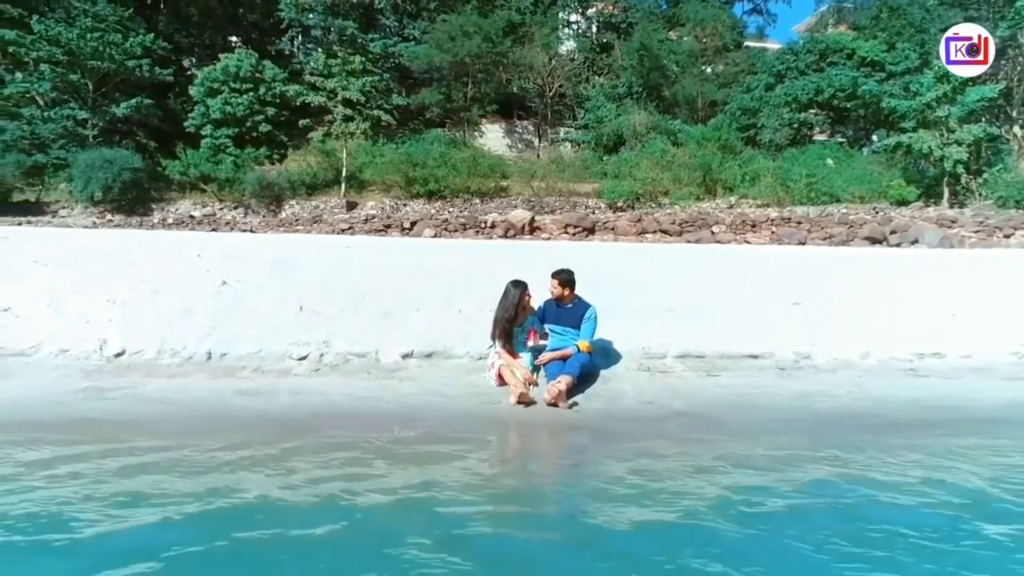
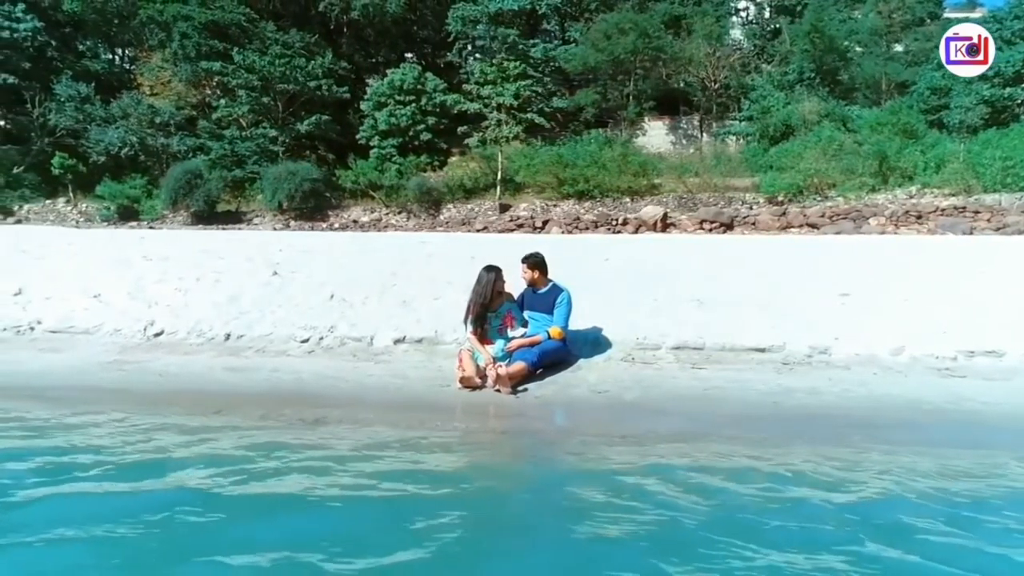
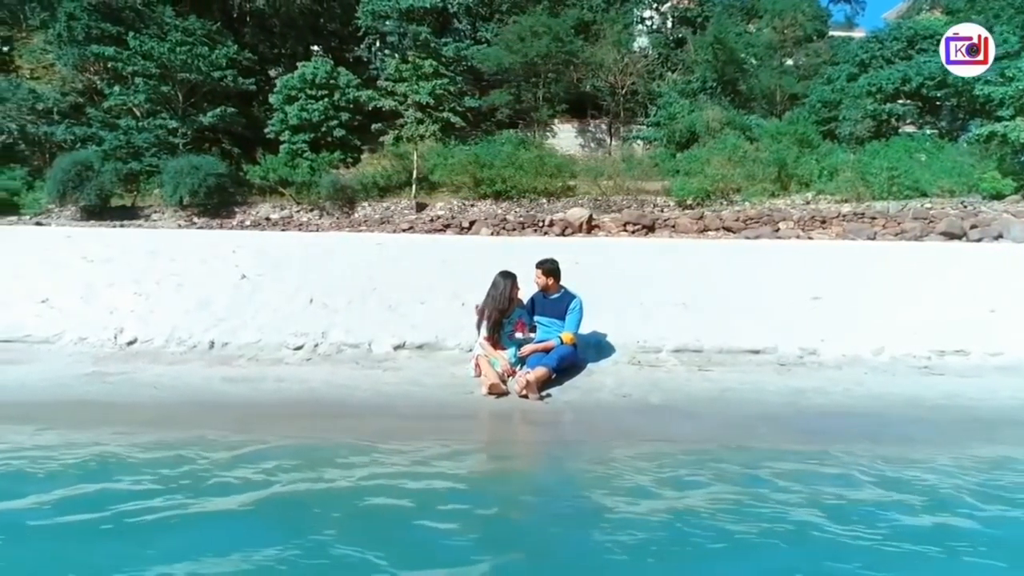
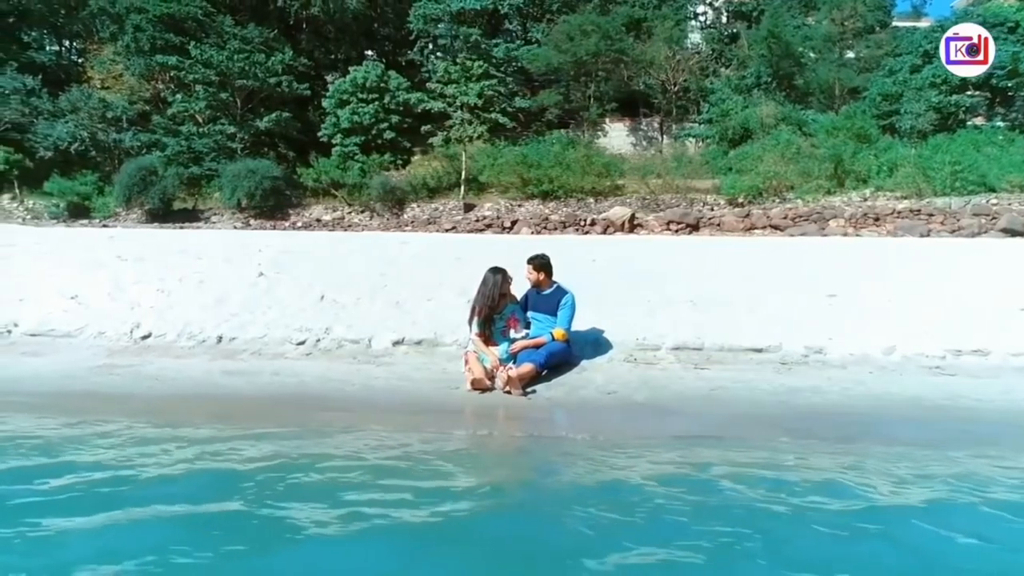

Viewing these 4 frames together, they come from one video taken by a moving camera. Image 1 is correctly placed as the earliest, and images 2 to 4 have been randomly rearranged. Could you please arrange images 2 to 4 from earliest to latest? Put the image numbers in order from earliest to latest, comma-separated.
3, 4, 2
